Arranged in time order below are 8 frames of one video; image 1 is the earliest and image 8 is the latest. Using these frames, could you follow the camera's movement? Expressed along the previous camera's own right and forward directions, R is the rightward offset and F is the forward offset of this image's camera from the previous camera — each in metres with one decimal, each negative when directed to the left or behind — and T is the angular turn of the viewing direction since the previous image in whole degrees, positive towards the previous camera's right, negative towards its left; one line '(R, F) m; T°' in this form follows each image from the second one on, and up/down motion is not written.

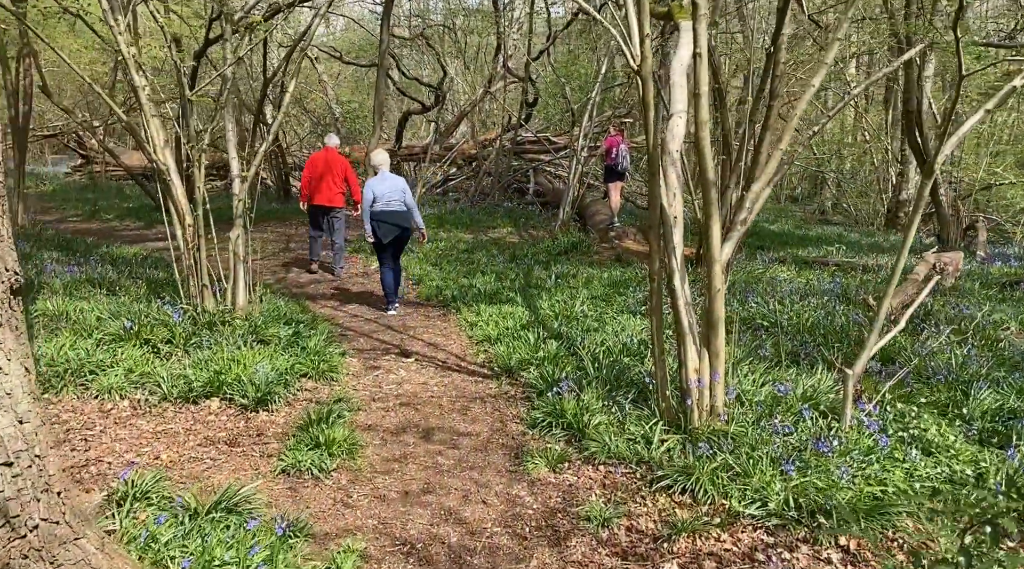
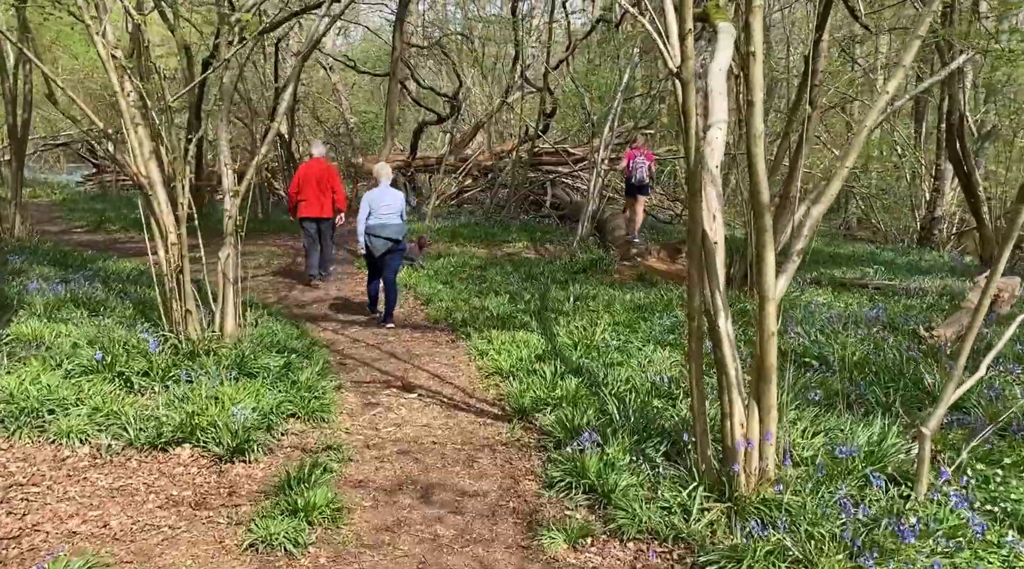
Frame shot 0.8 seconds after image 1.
(0.0, +0.7) m; -1°
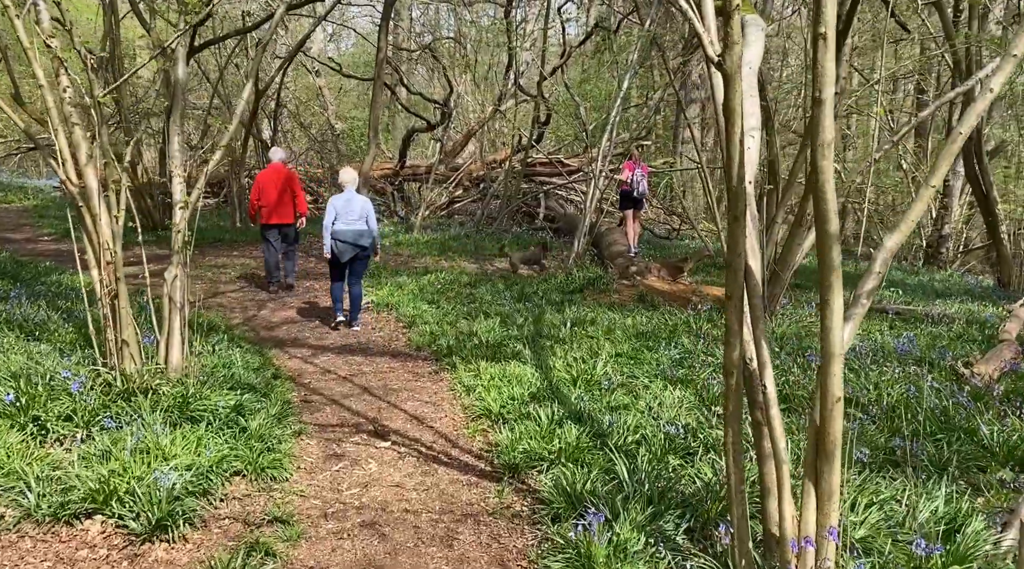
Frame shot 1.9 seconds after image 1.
(0.0, +0.8) m; +1°
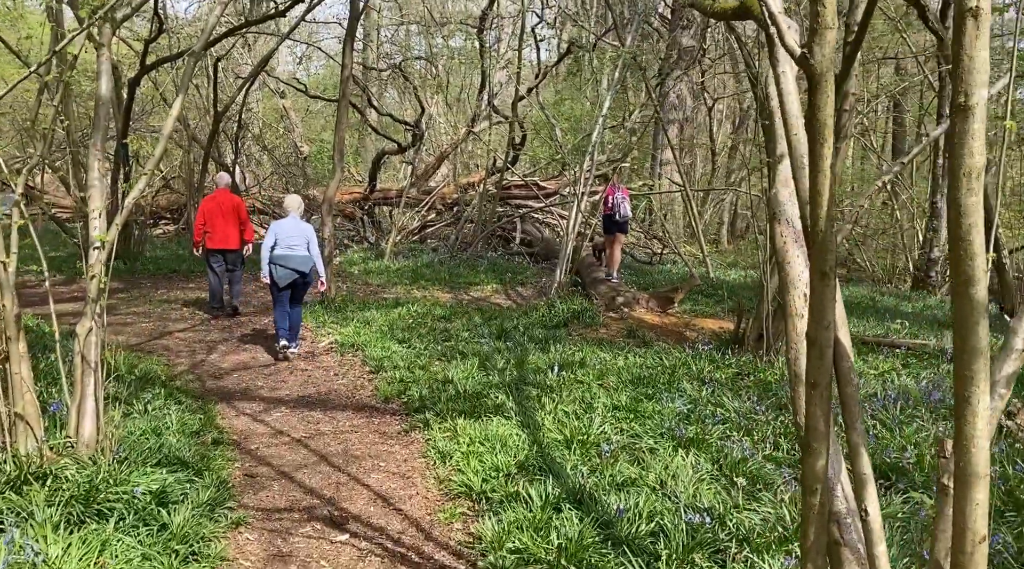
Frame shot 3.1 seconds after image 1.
(0.0, +0.9) m; +2°
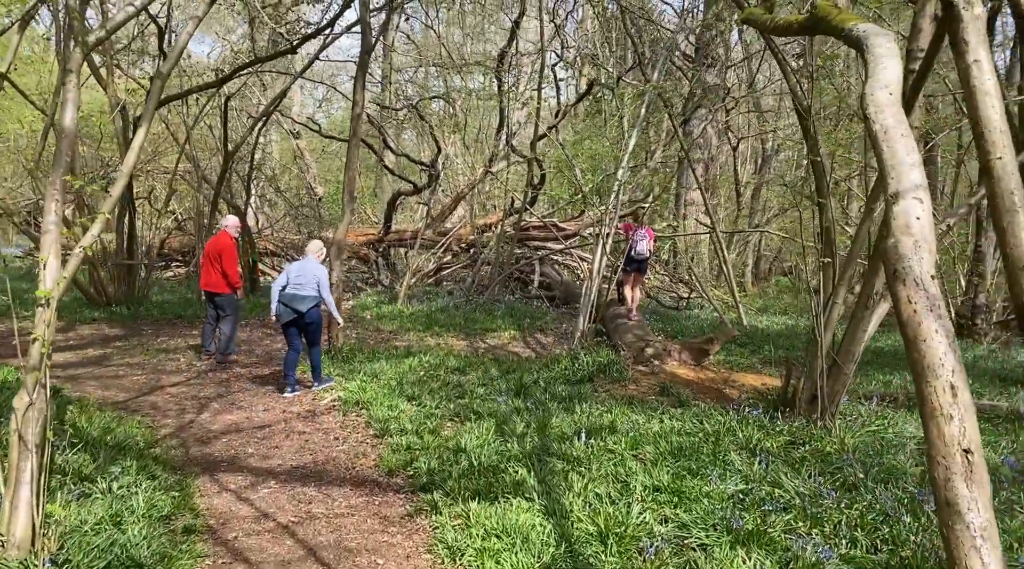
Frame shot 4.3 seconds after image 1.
(0.0, +0.8) m; -1°
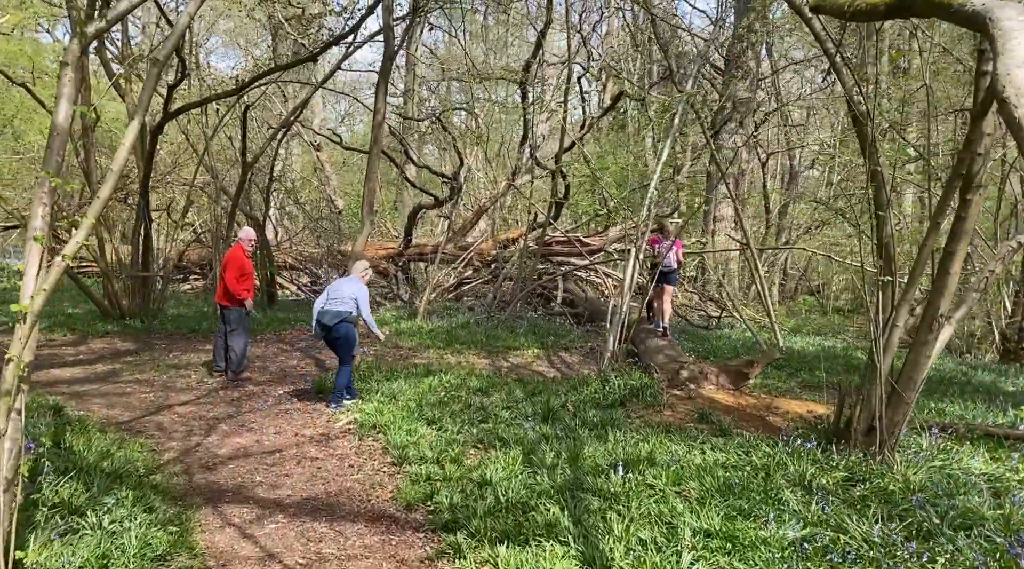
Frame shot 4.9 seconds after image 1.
(-0.1, +0.5) m; -1°
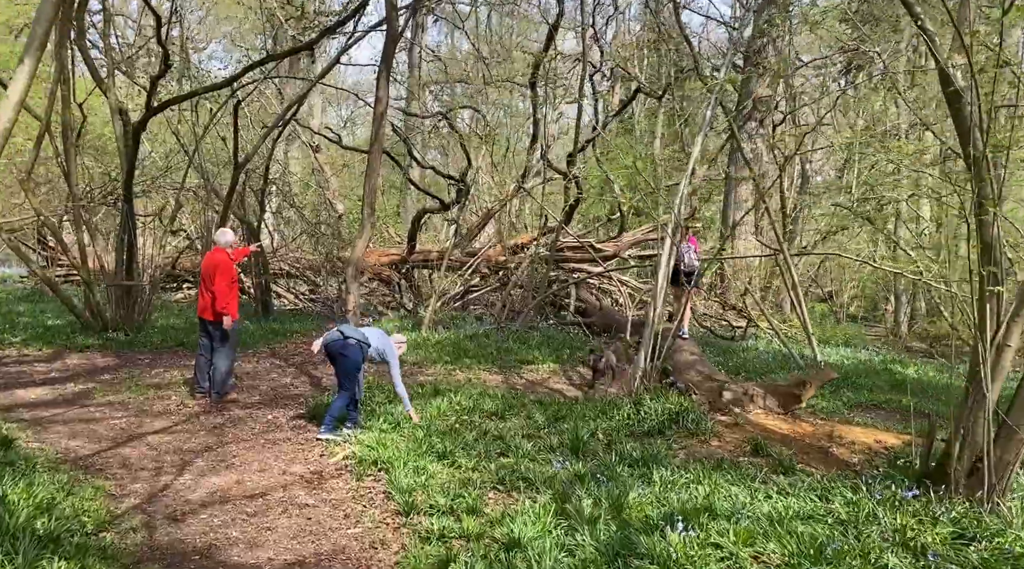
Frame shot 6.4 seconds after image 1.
(-0.2, +1.1) m; 0°
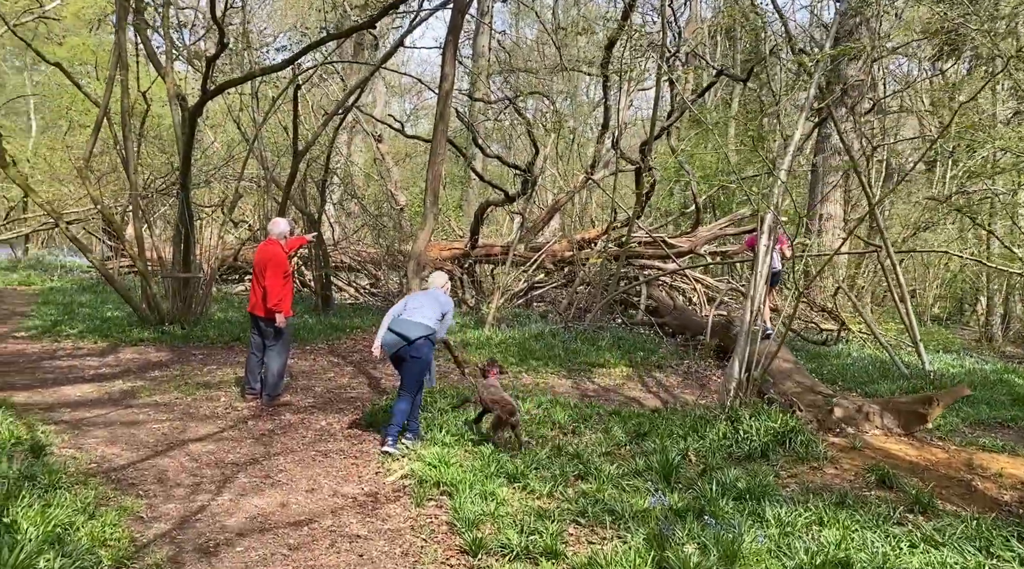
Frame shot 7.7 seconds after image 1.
(-0.2, +0.9) m; -4°
